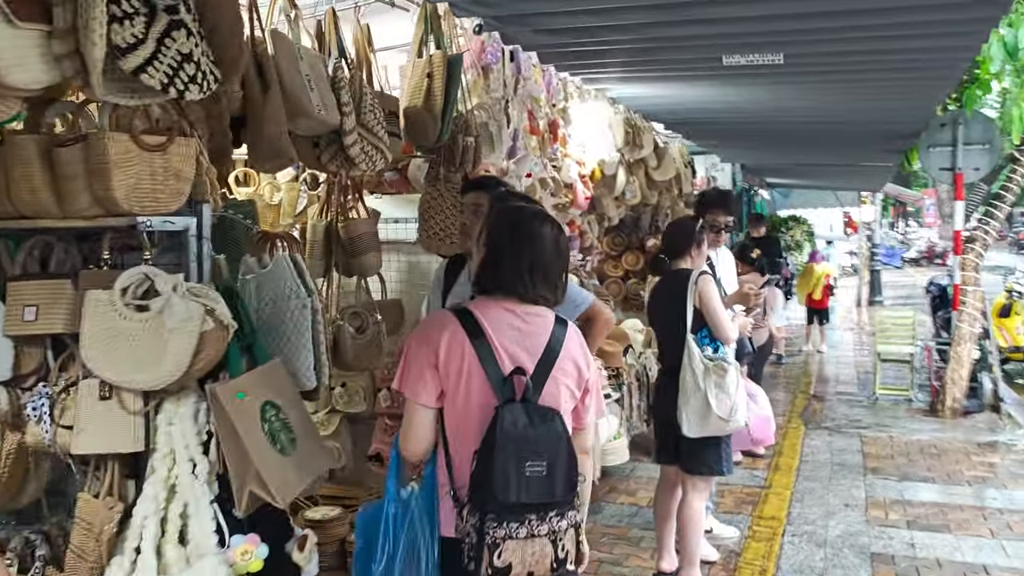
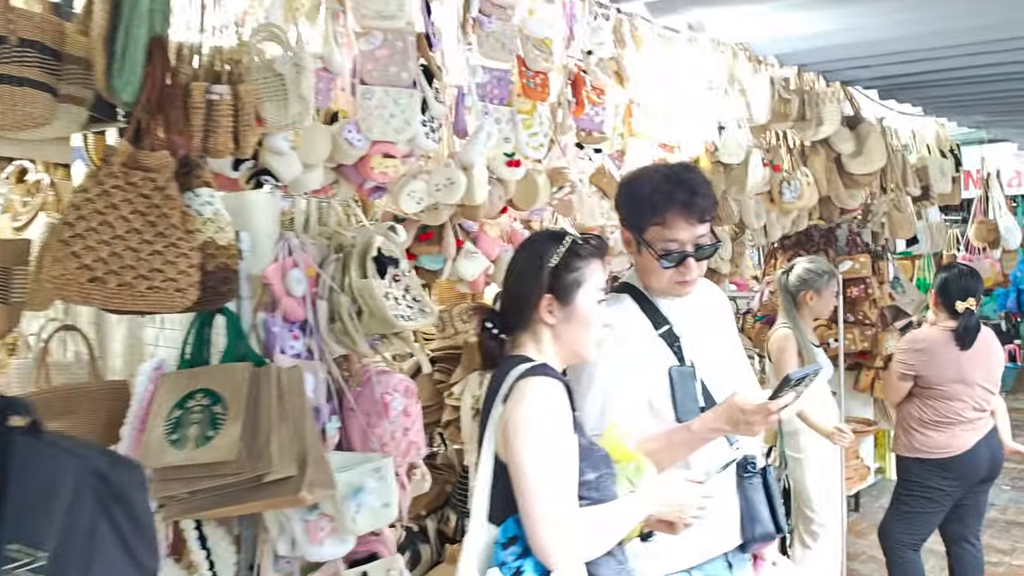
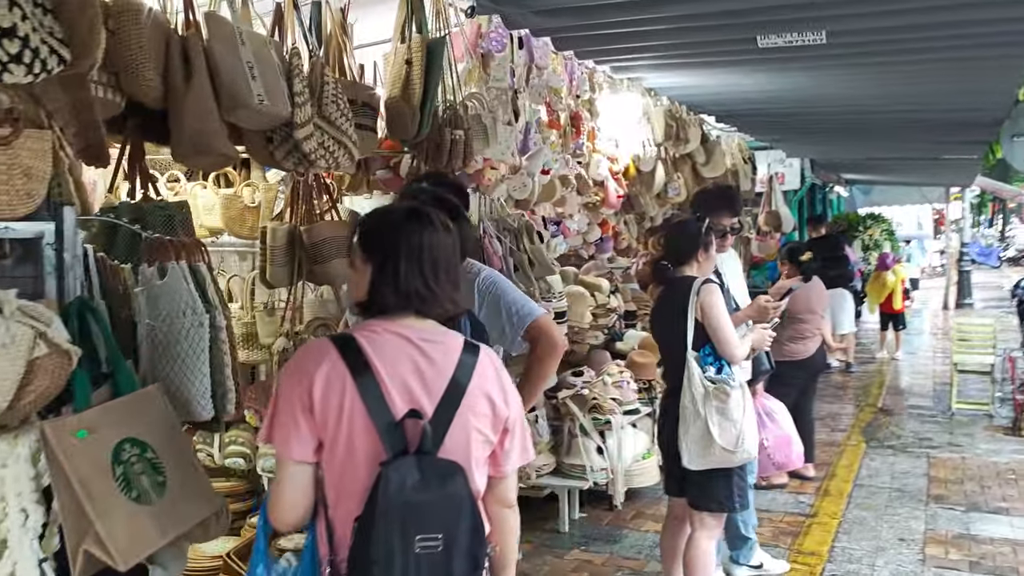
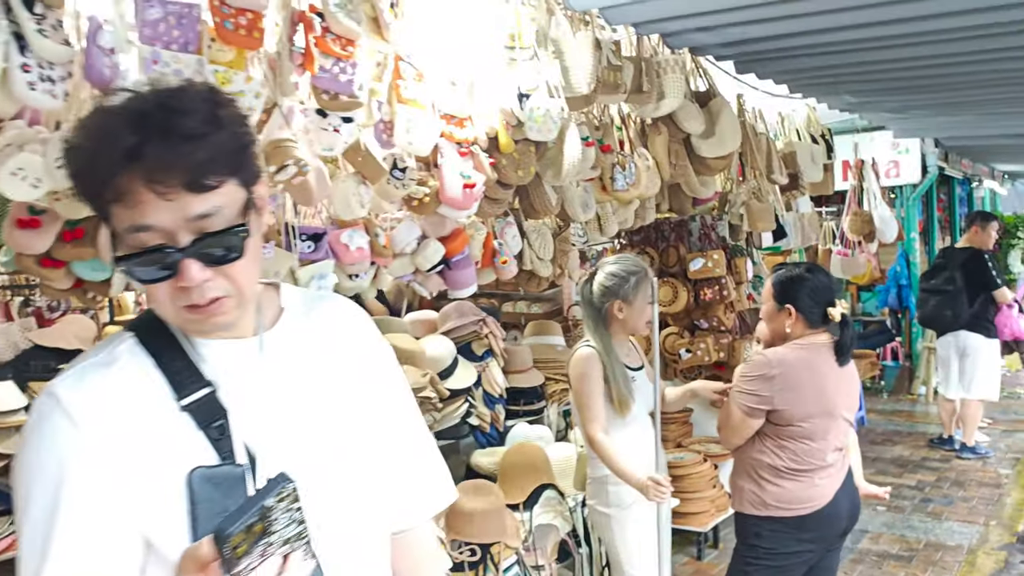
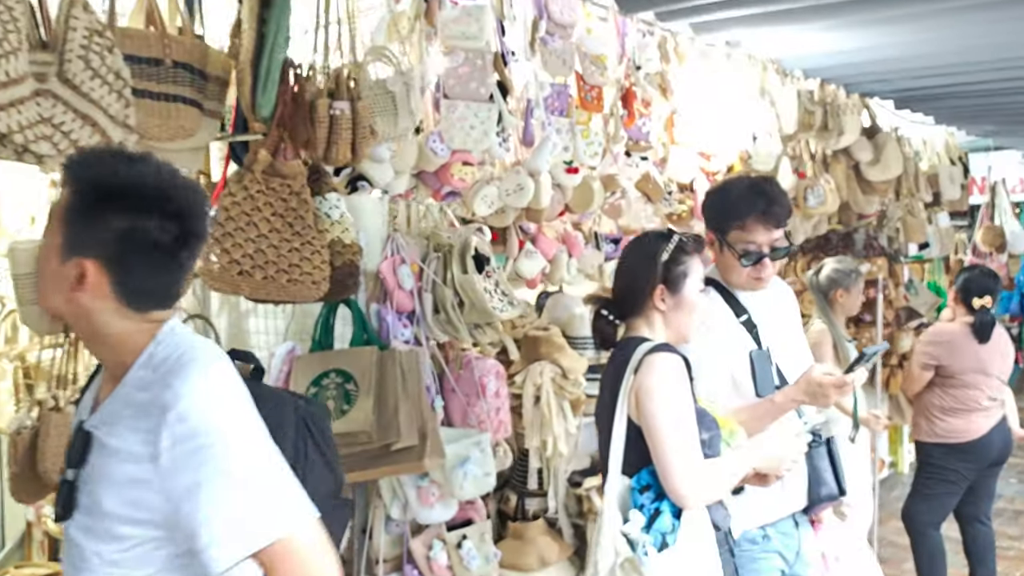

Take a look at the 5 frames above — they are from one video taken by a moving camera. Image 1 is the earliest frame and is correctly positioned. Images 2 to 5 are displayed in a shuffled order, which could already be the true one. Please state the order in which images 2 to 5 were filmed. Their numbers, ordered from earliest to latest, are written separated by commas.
3, 5, 2, 4
